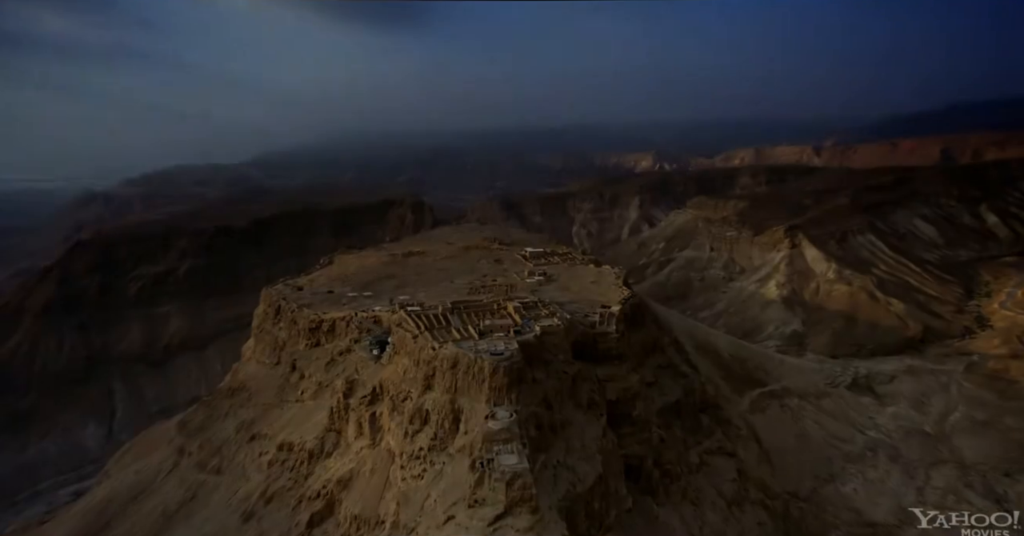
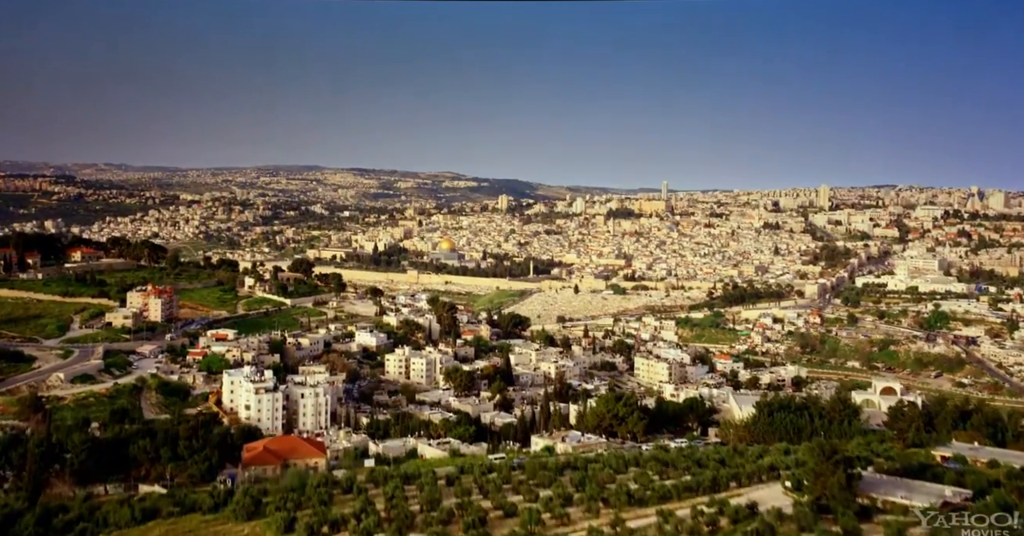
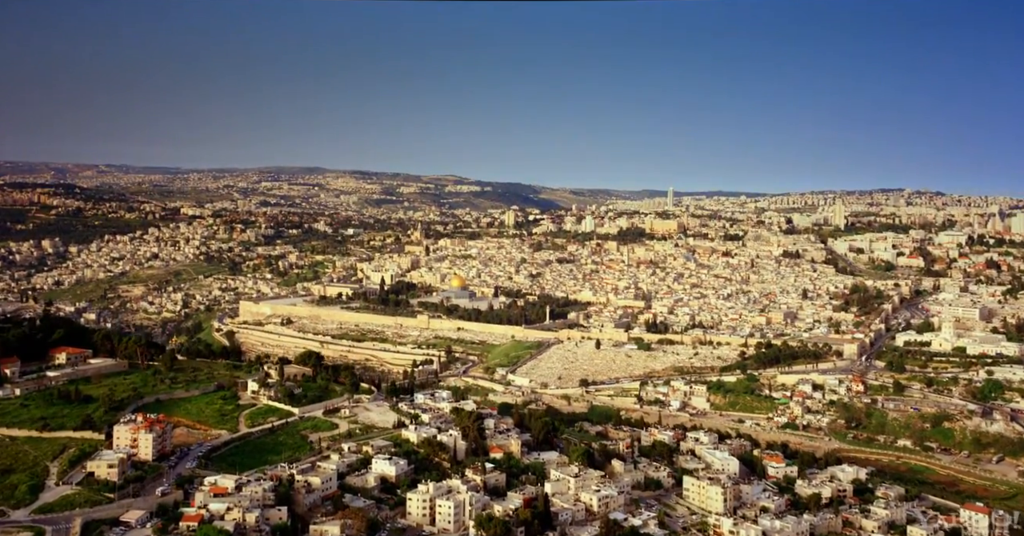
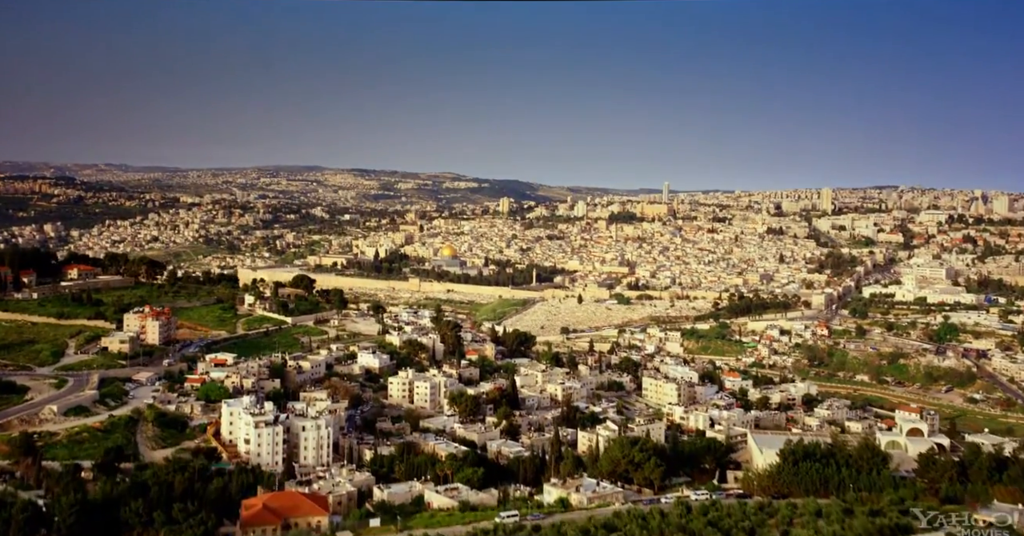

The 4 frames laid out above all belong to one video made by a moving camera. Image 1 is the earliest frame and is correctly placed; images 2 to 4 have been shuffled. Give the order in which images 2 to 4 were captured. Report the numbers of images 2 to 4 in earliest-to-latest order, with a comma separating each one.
2, 4, 3
